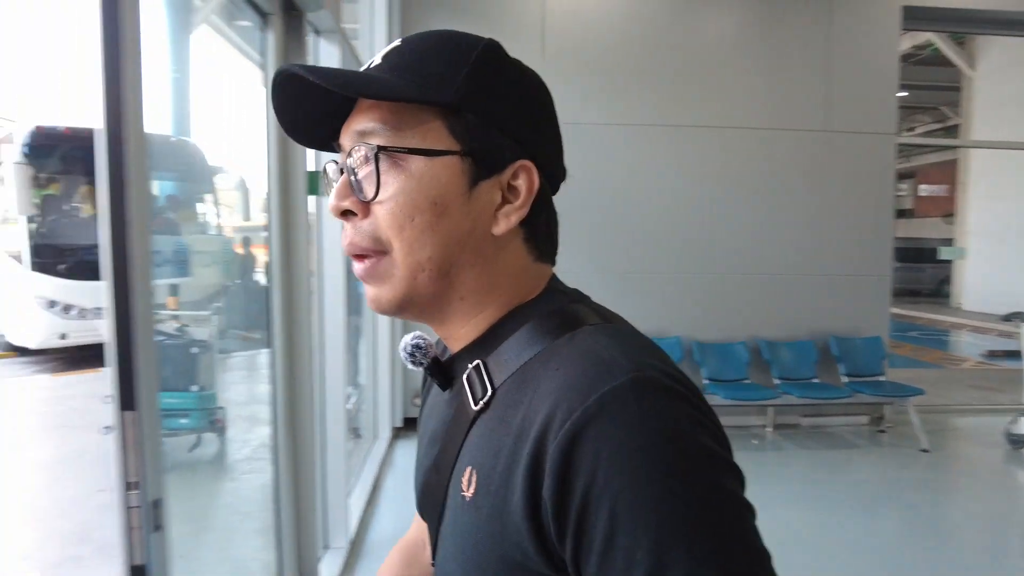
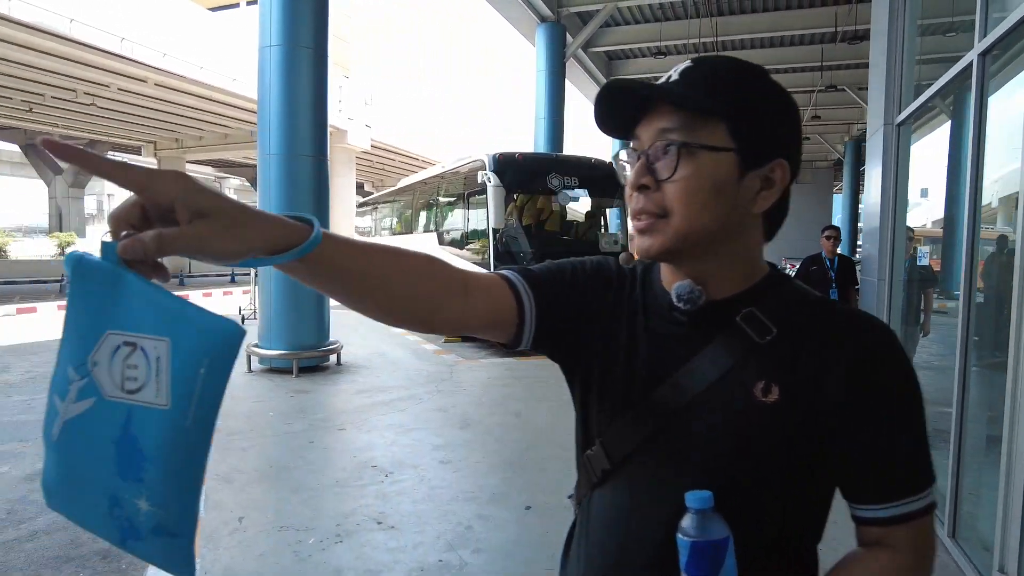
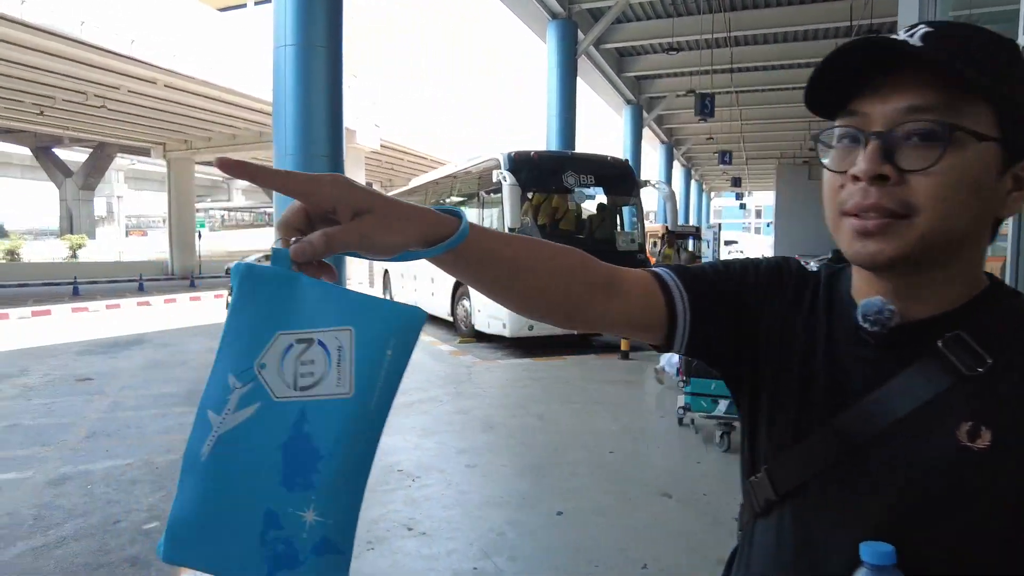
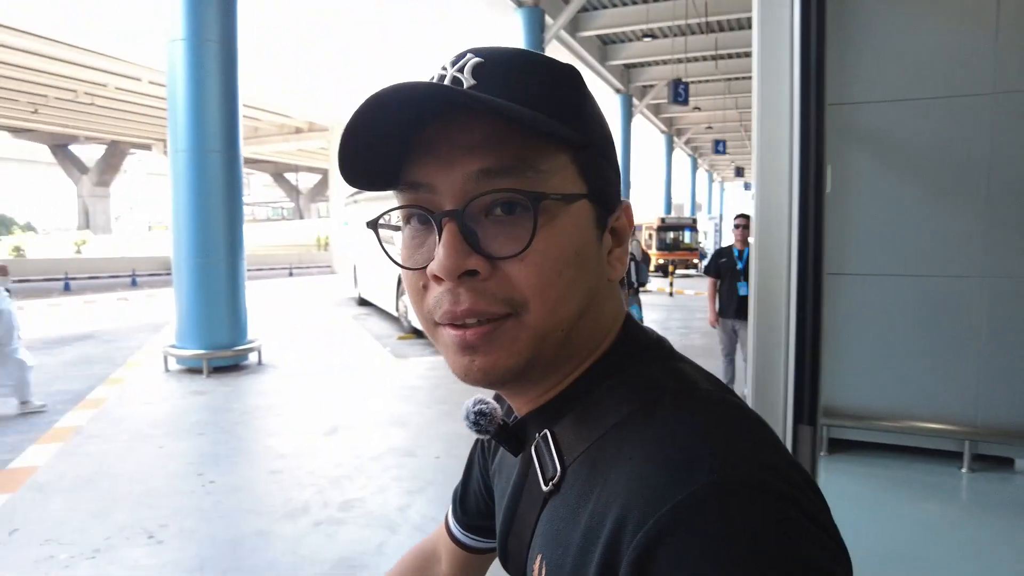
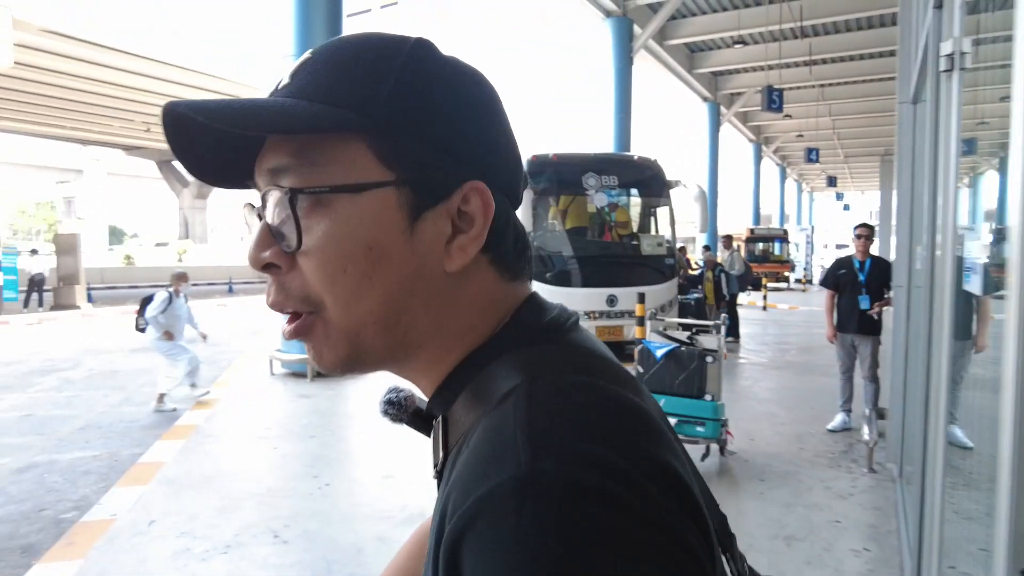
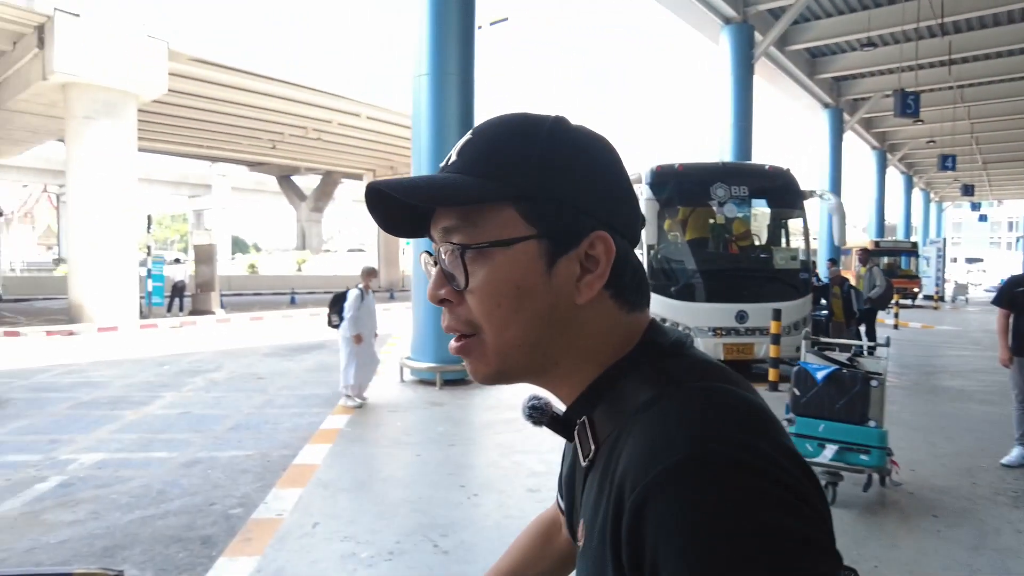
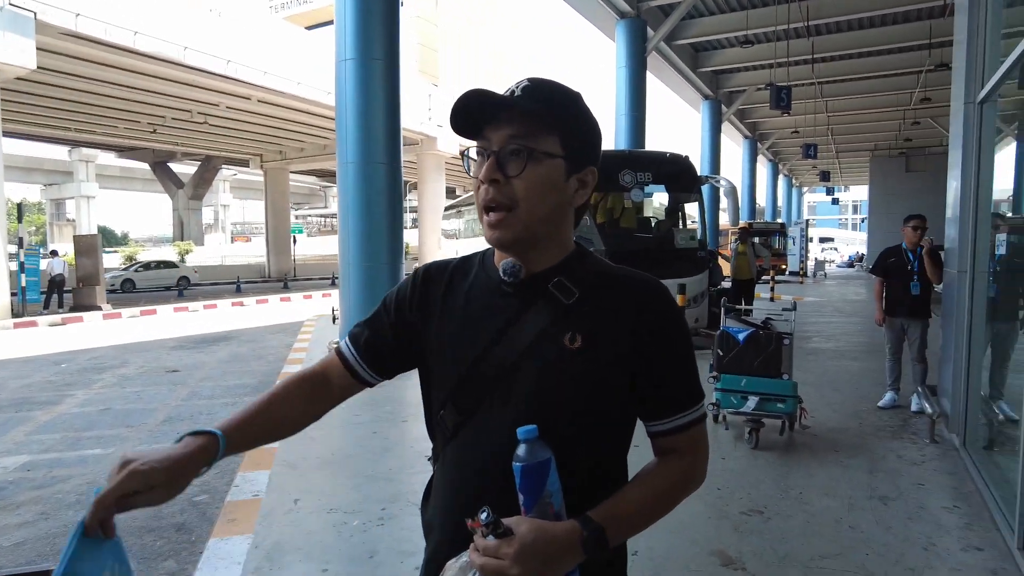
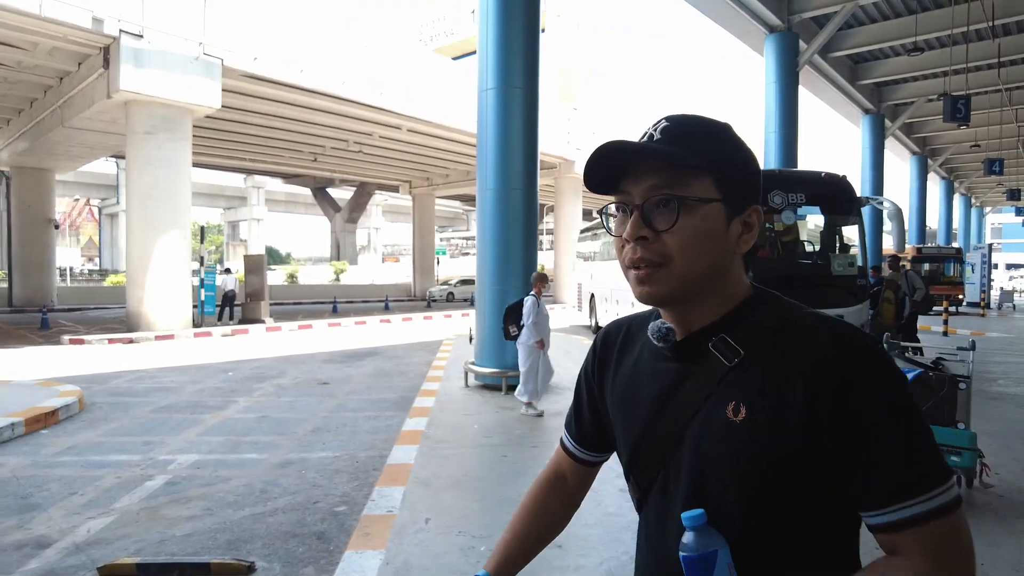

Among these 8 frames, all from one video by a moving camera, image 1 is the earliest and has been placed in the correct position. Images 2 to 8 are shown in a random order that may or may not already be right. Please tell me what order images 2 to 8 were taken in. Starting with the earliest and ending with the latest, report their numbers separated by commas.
4, 5, 6, 8, 7, 2, 3
